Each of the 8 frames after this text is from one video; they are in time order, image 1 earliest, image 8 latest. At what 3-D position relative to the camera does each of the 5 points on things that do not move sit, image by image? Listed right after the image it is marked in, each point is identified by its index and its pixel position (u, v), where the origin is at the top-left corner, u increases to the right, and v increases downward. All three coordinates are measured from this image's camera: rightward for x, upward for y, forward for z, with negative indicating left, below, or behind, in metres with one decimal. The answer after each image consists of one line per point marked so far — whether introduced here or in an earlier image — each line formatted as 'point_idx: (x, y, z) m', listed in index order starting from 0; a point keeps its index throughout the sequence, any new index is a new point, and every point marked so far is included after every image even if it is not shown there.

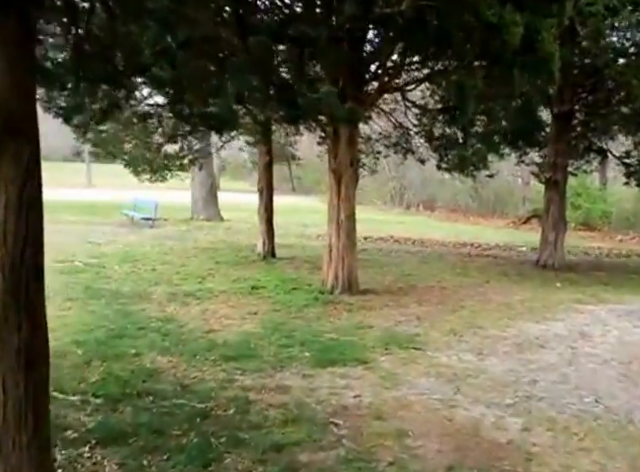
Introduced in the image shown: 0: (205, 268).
0: (-1.6, -0.5, +10.0) m
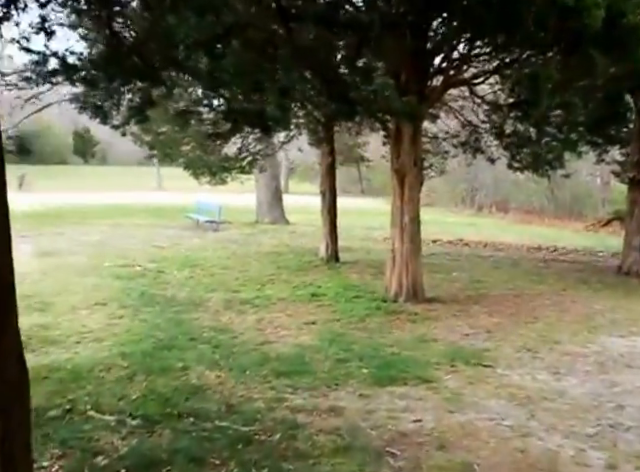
0: (-0.7, -0.5, +9.7) m
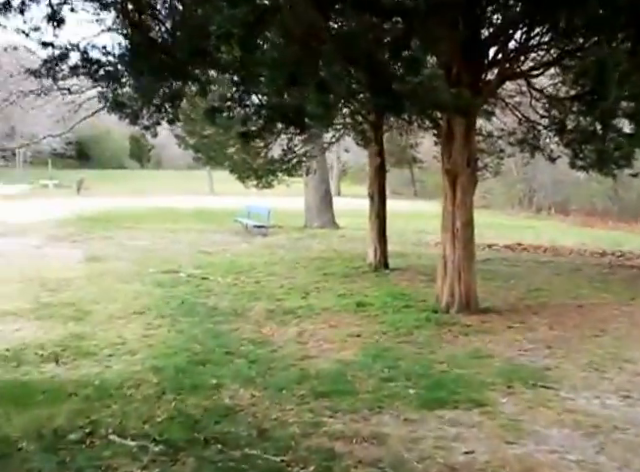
0: (-0.1, -0.6, +9.3) m
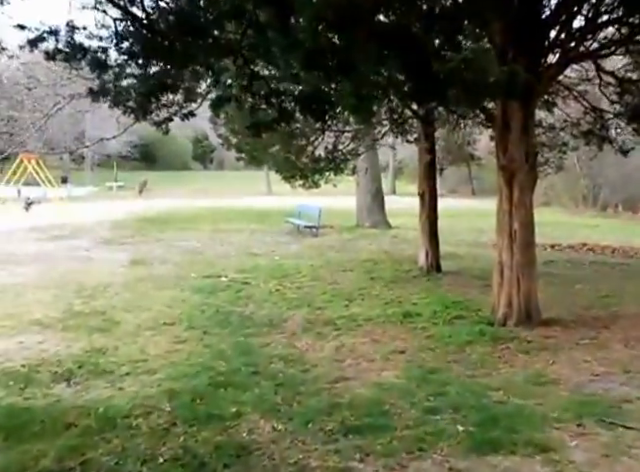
0: (+0.4, -0.6, +8.7) m
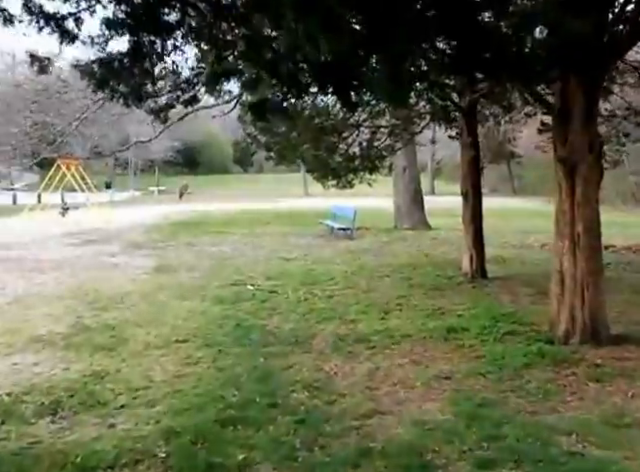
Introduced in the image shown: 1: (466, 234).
0: (+0.8, -0.6, +7.9) m
1: (+1.8, 0.0, +9.3) m
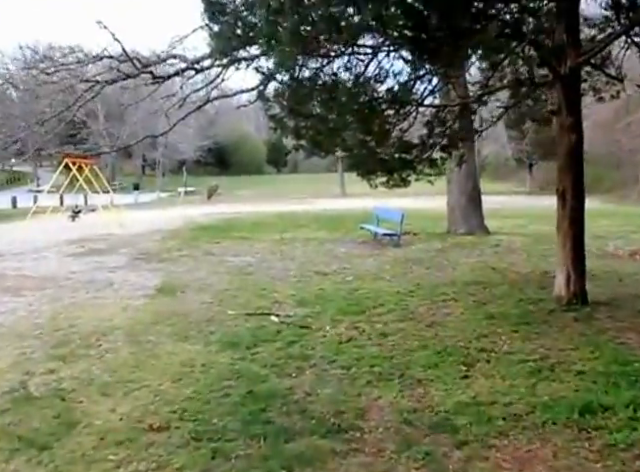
0: (+1.2, -0.8, +5.7) m
1: (+2.3, -0.1, +7.0) m
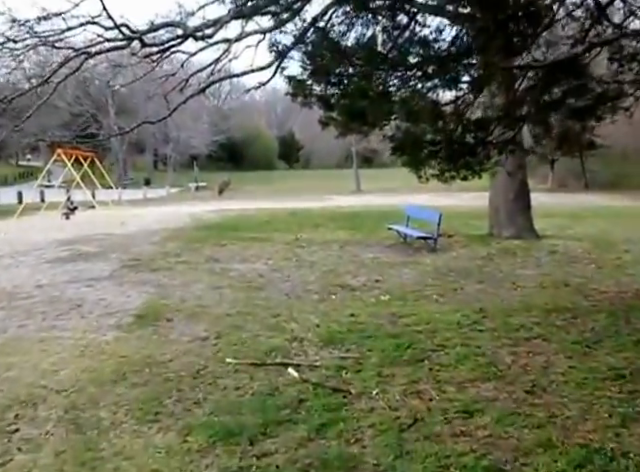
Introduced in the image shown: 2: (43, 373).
0: (+1.4, -0.9, +3.5) m
1: (+2.5, -0.2, +4.8) m
2: (-1.8, -0.9, +4.7) m
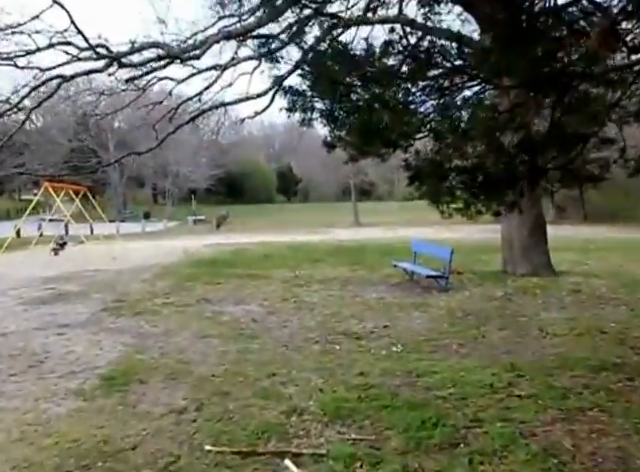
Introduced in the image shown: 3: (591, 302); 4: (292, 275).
0: (+1.4, -1.1, +2.3) m
1: (+2.6, -0.4, +3.7) m
2: (-1.8, -1.1, +3.6) m
3: (+3.8, -0.9, +10.3) m
4: (-0.5, -0.8, +13.6) m
